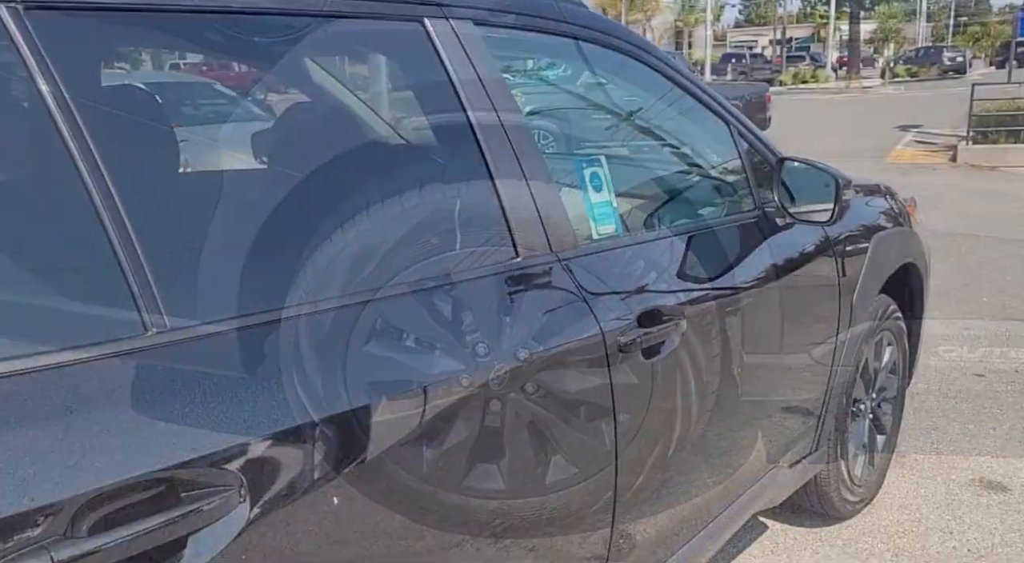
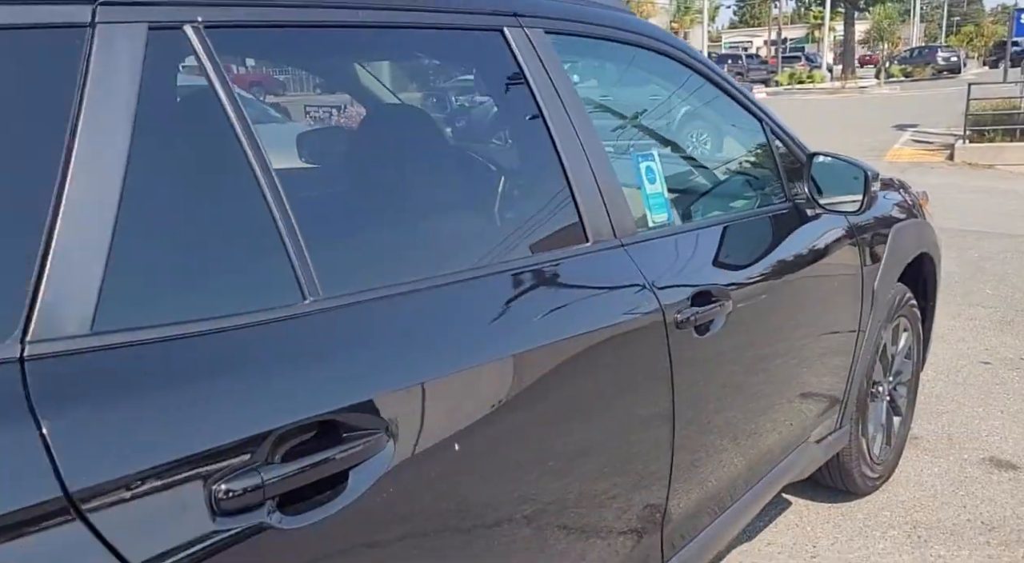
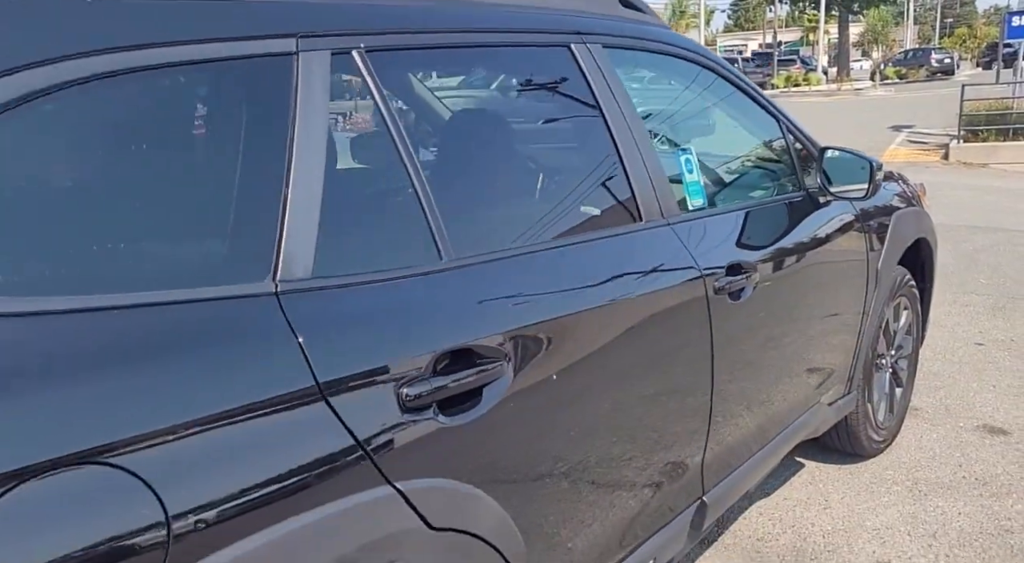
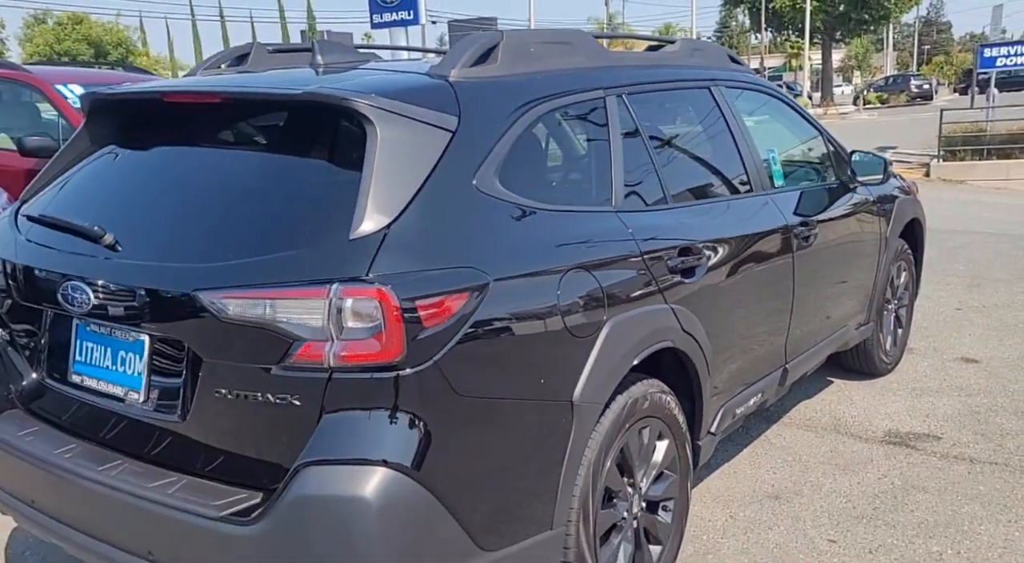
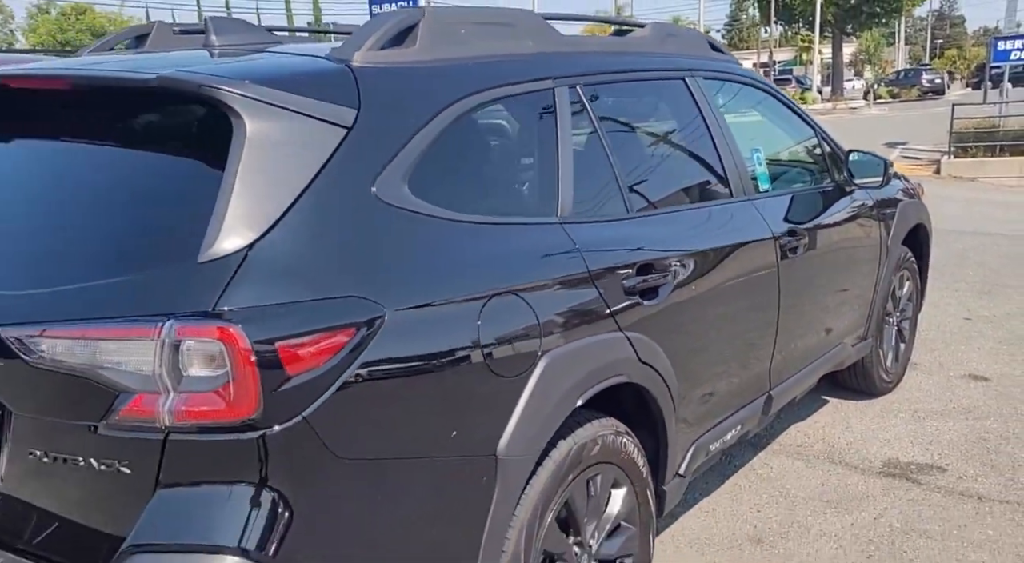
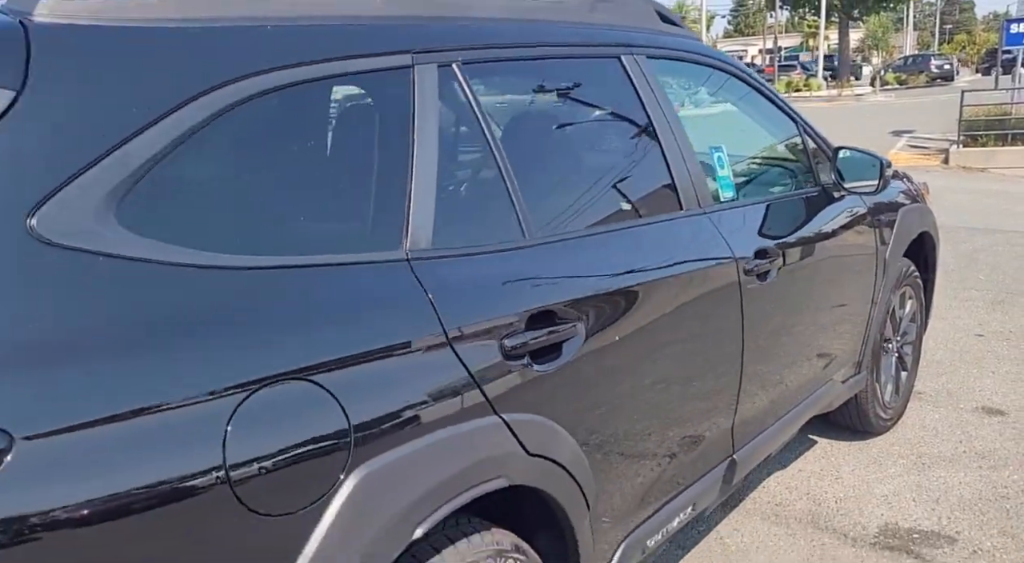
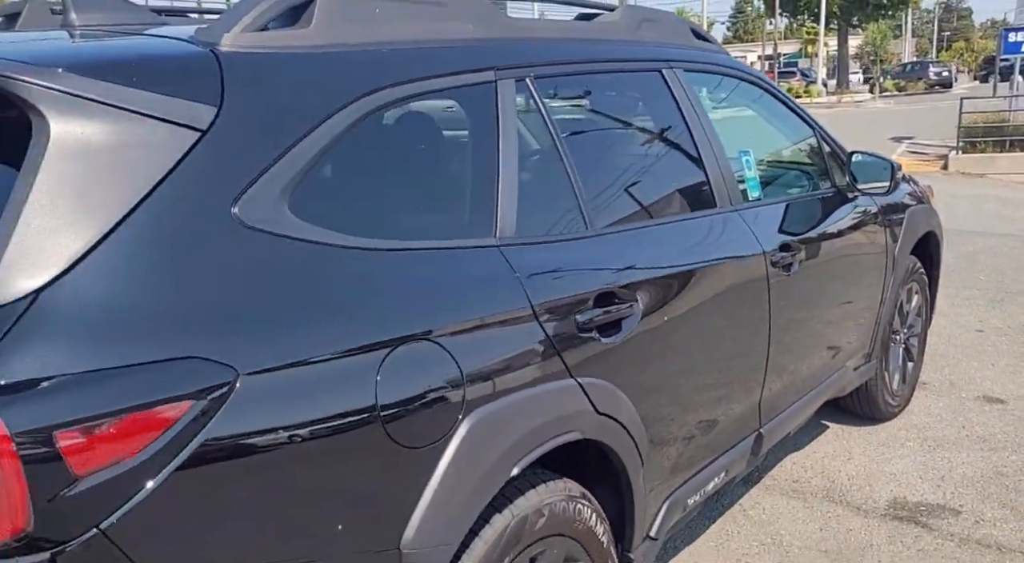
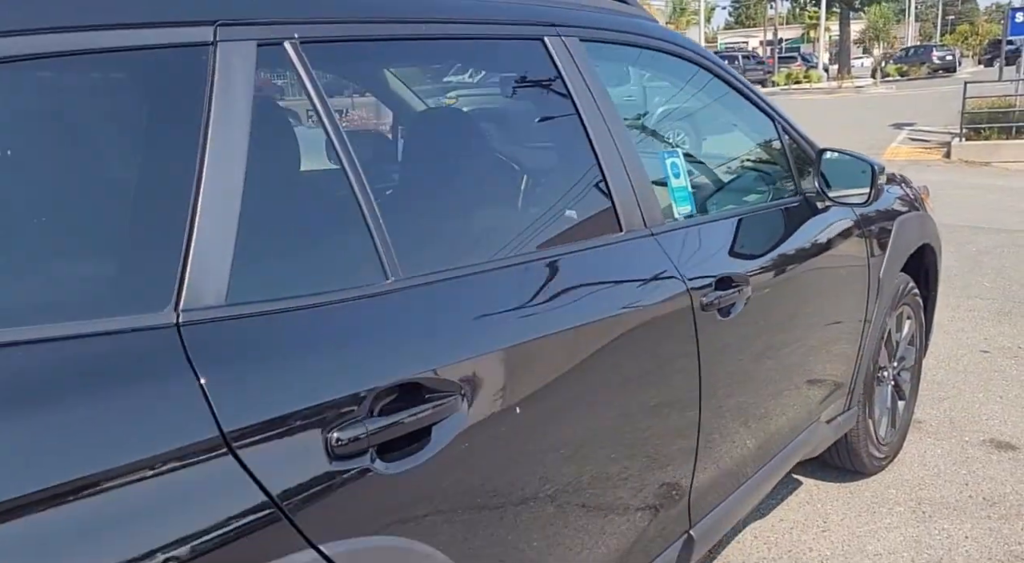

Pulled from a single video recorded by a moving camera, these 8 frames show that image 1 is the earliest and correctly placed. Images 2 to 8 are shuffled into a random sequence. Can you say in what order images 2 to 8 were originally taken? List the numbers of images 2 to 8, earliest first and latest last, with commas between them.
2, 8, 3, 6, 7, 5, 4
